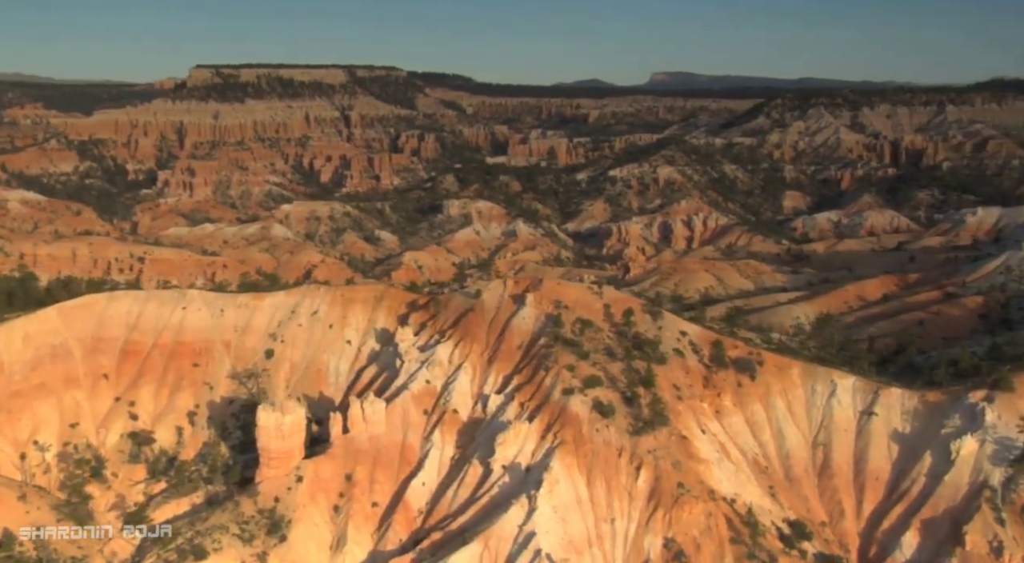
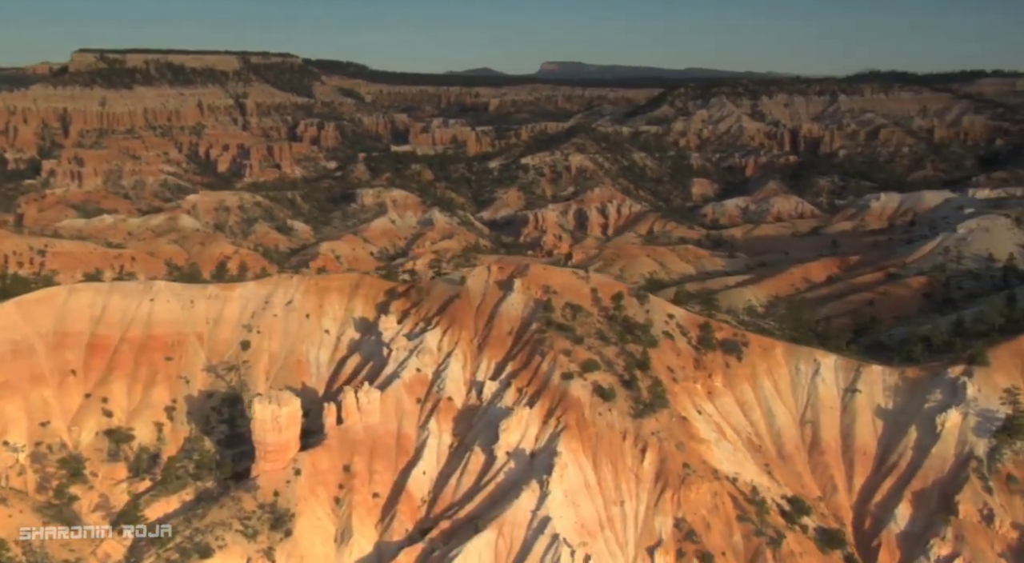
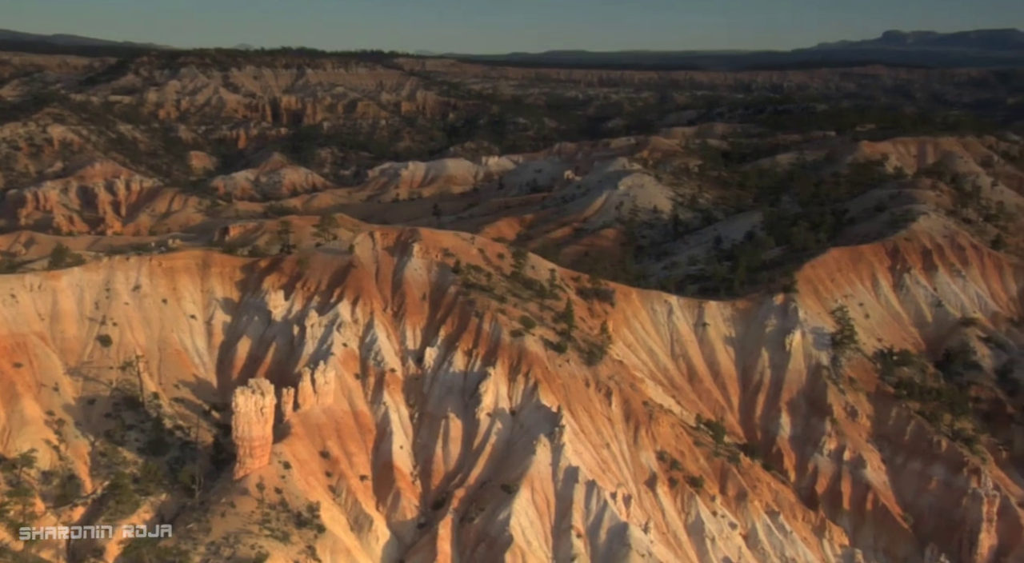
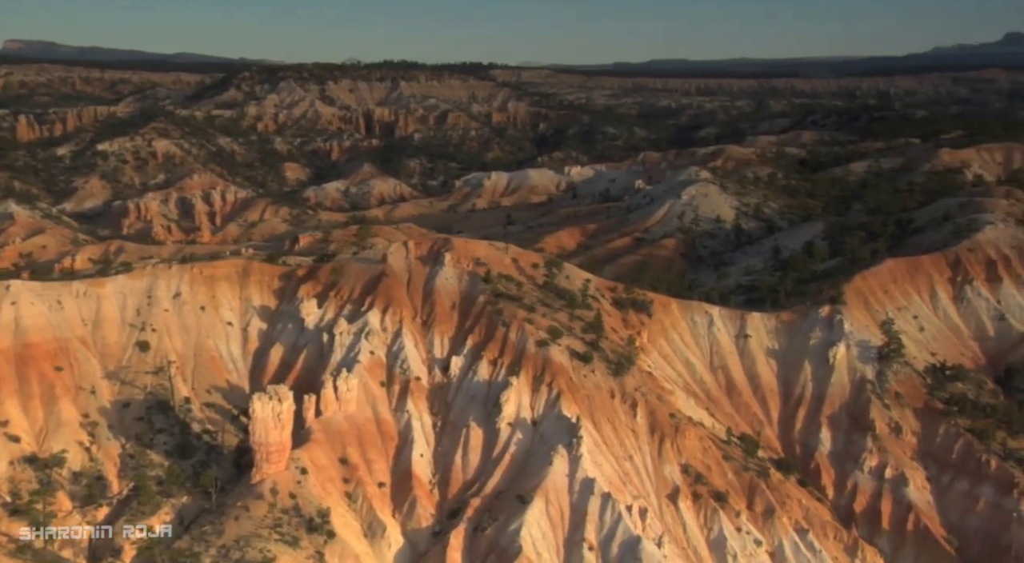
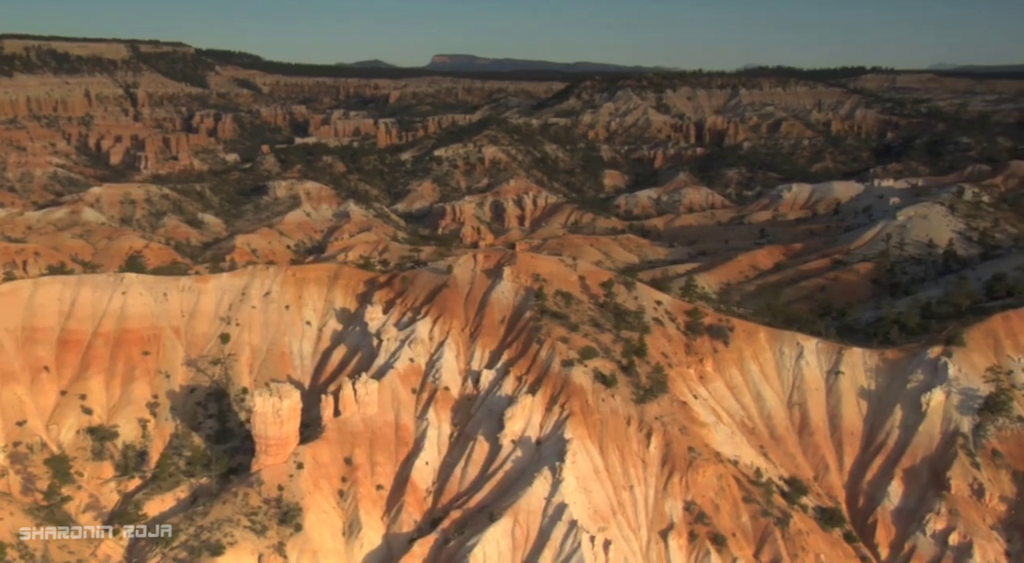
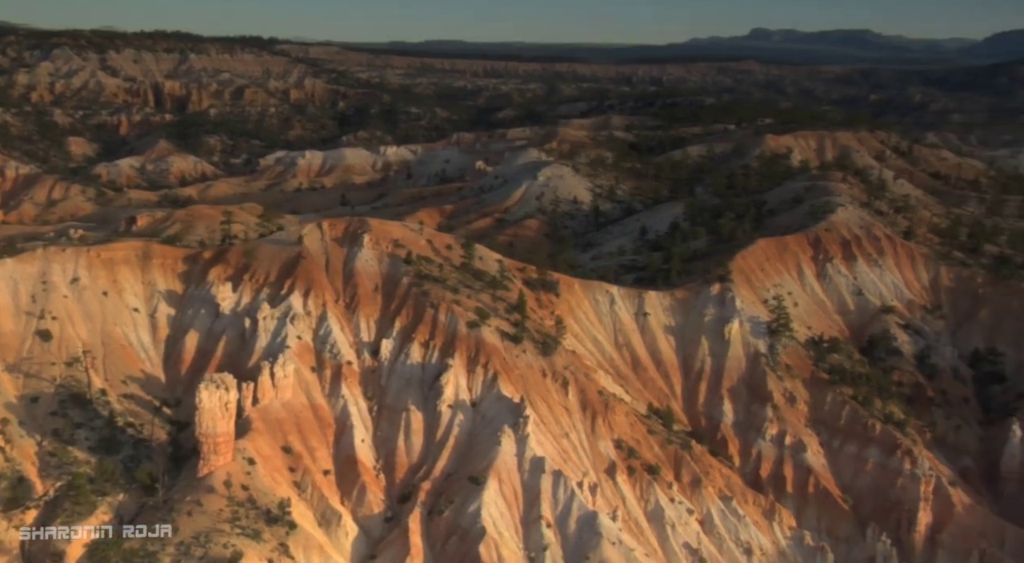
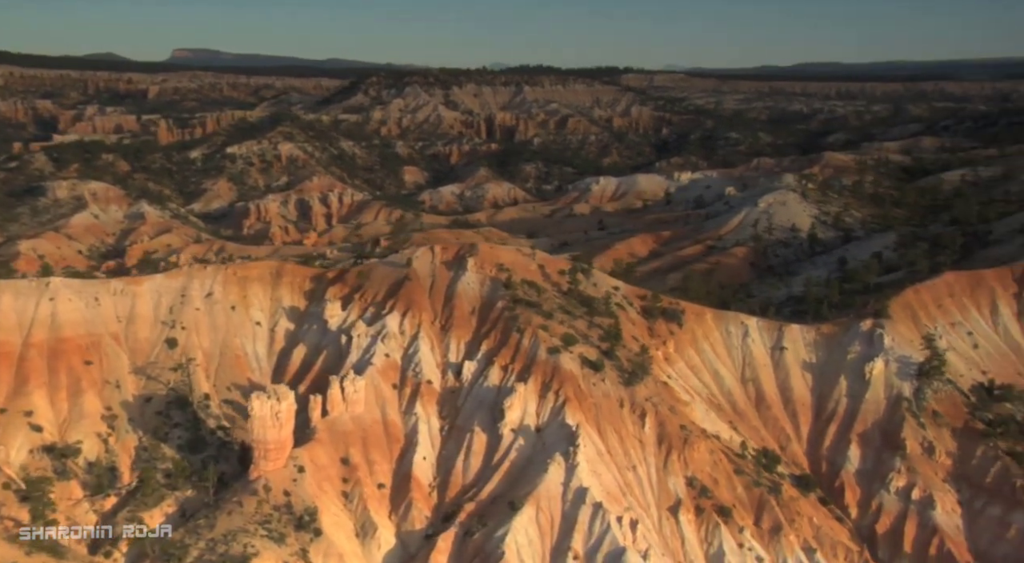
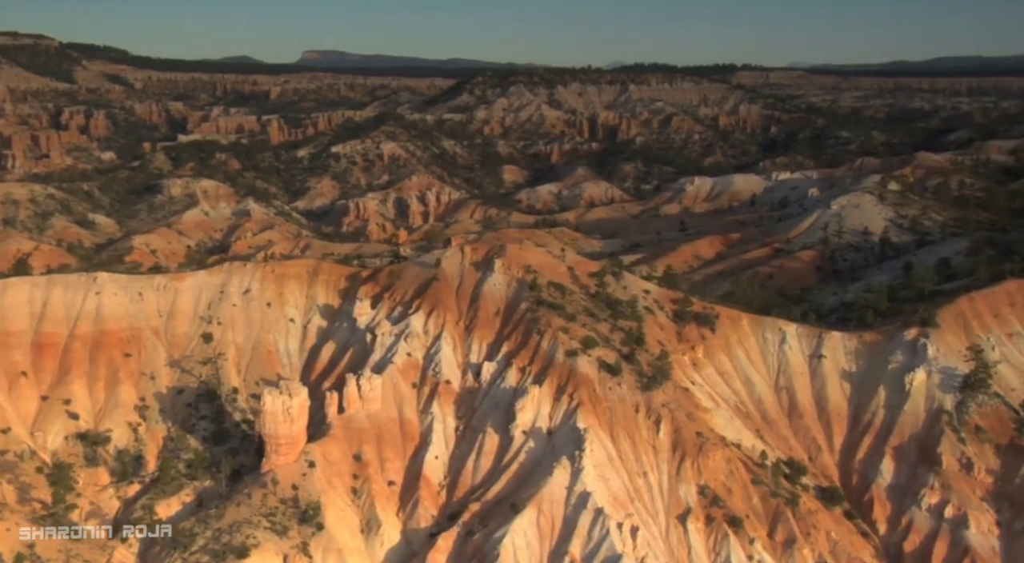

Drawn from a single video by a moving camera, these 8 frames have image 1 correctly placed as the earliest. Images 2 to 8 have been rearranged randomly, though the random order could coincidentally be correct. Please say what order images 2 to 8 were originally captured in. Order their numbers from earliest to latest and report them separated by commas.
2, 5, 8, 7, 4, 3, 6
